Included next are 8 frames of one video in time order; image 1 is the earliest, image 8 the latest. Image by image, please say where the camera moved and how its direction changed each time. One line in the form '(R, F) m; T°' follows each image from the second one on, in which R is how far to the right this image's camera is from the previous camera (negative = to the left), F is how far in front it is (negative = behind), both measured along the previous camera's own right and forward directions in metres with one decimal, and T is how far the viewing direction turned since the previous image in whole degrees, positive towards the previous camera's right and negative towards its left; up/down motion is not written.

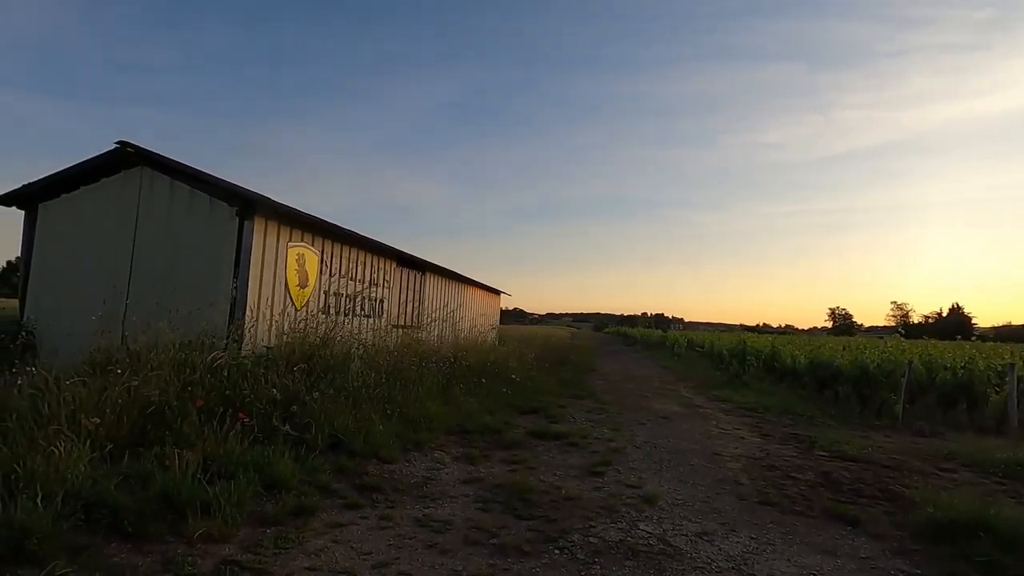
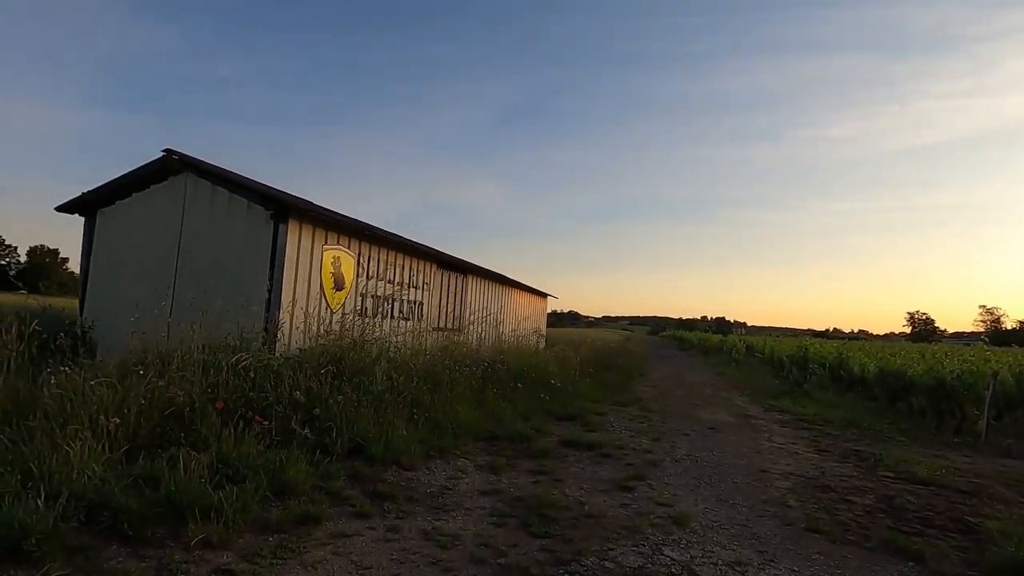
(+0.3, +0.2) m; -6°
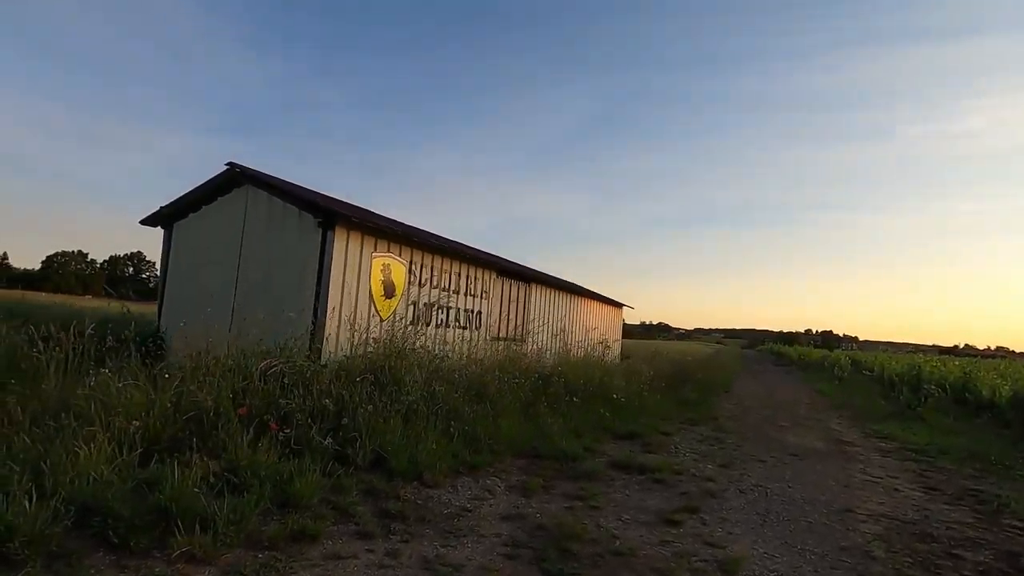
(+0.4, +0.4) m; -9°
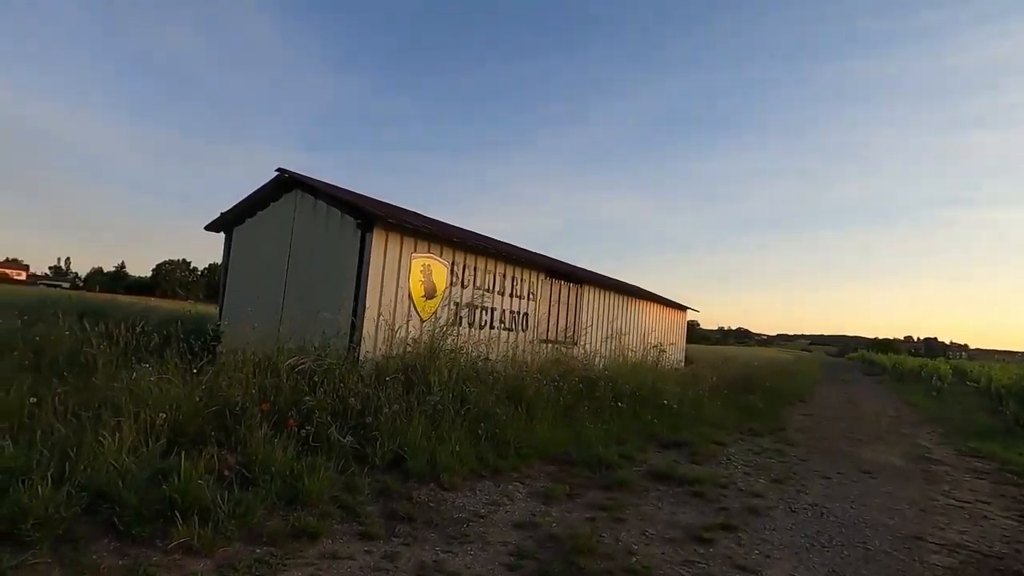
(+0.4, +0.2) m; -8°
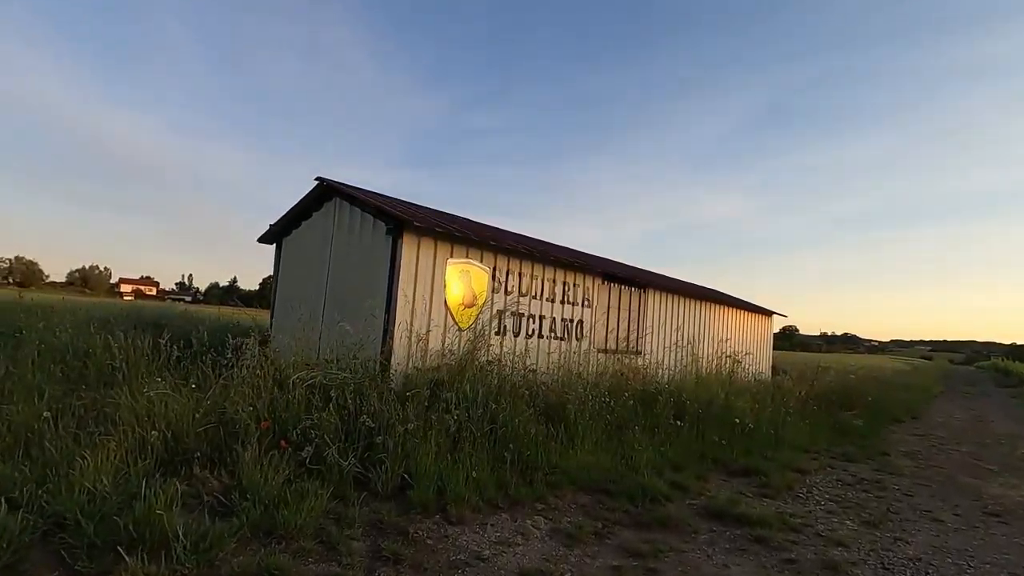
(+0.5, +0.6) m; -9°
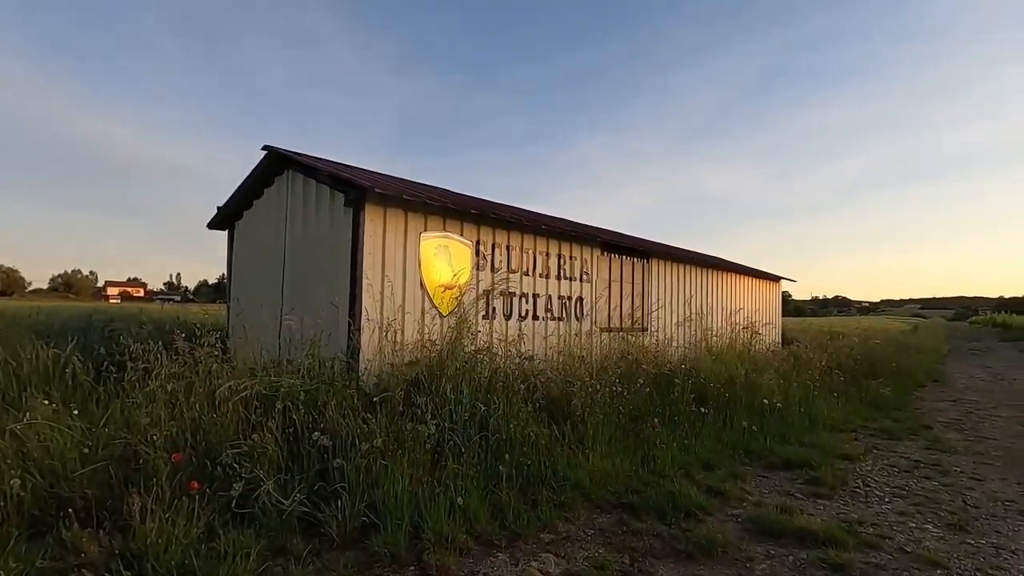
(0.0, +1.0) m; +1°
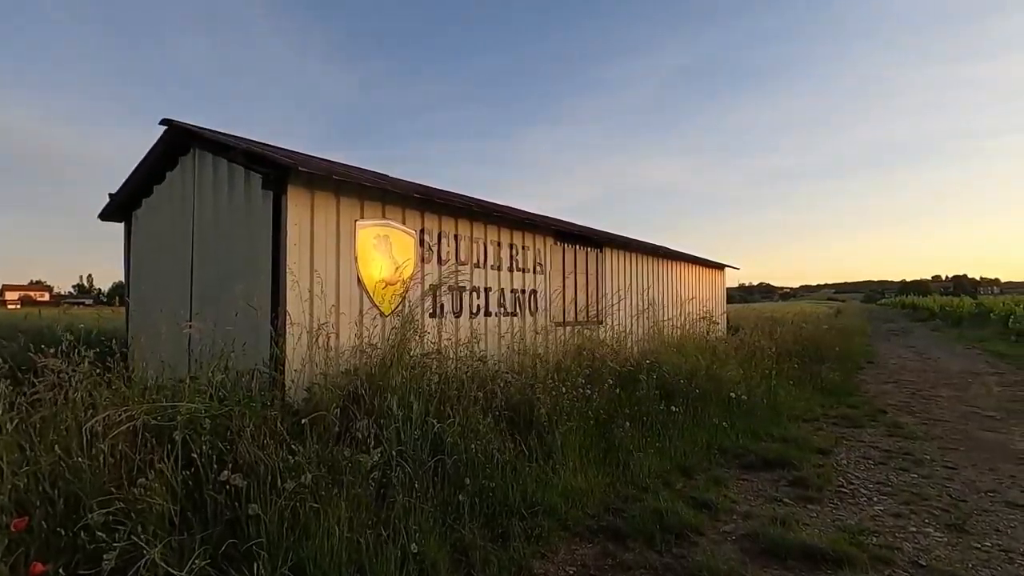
(-0.1, +0.6) m; +6°
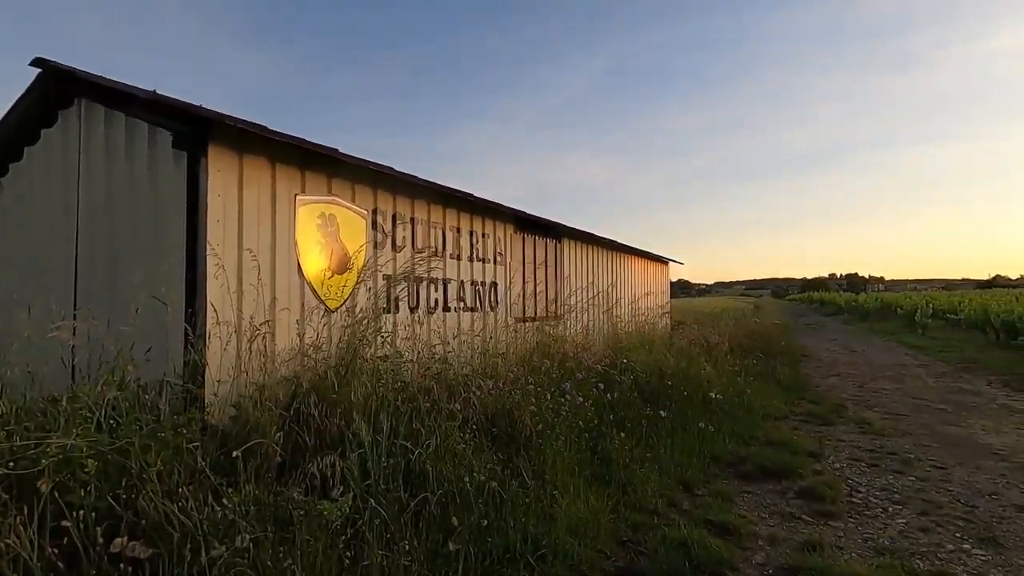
(-0.3, +0.7) m; +8°
